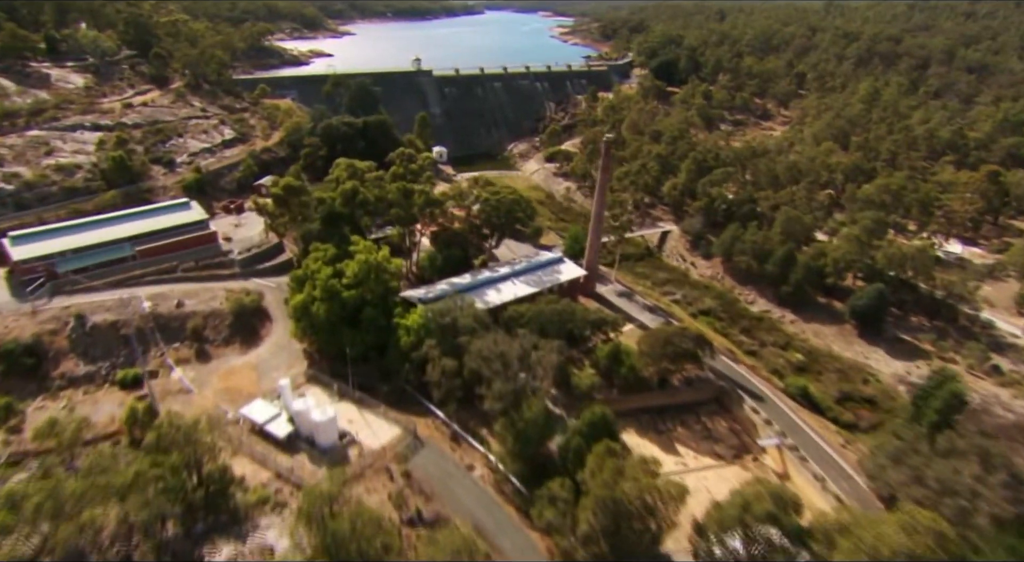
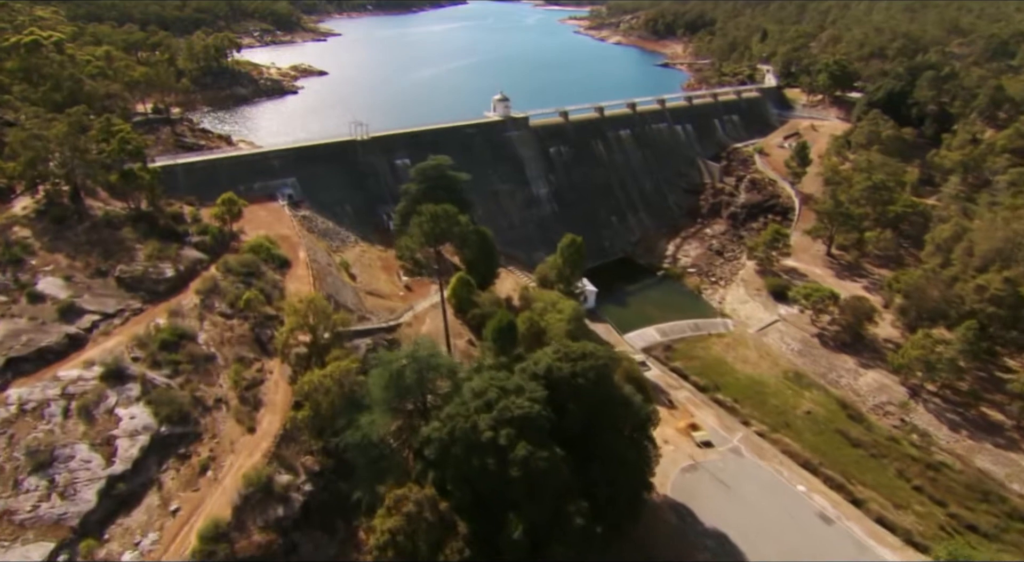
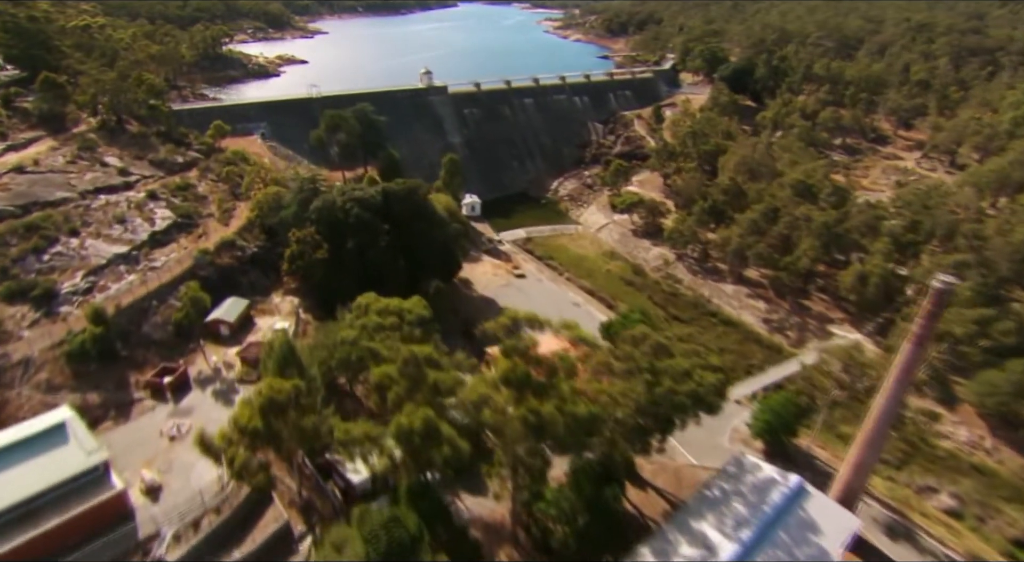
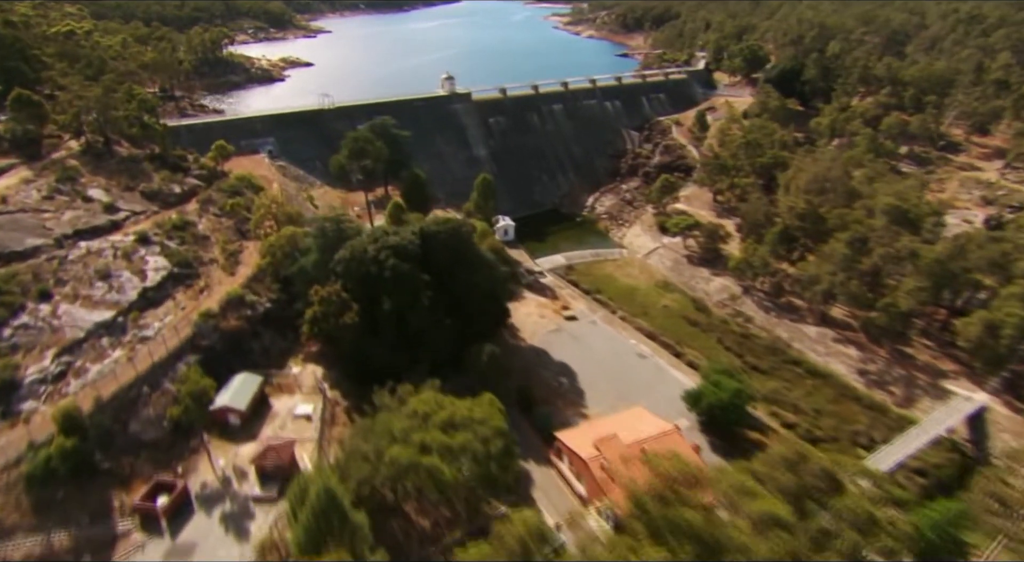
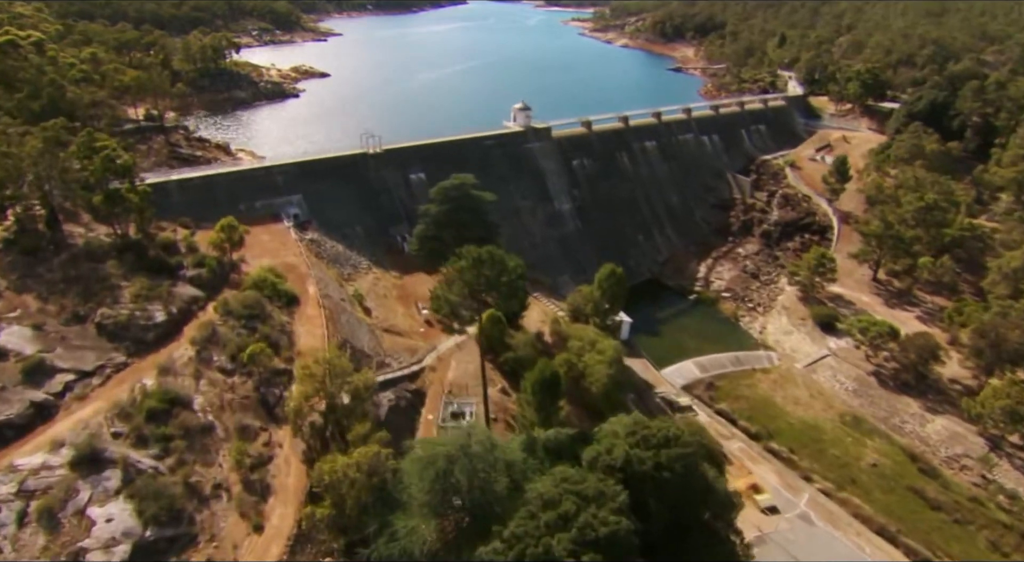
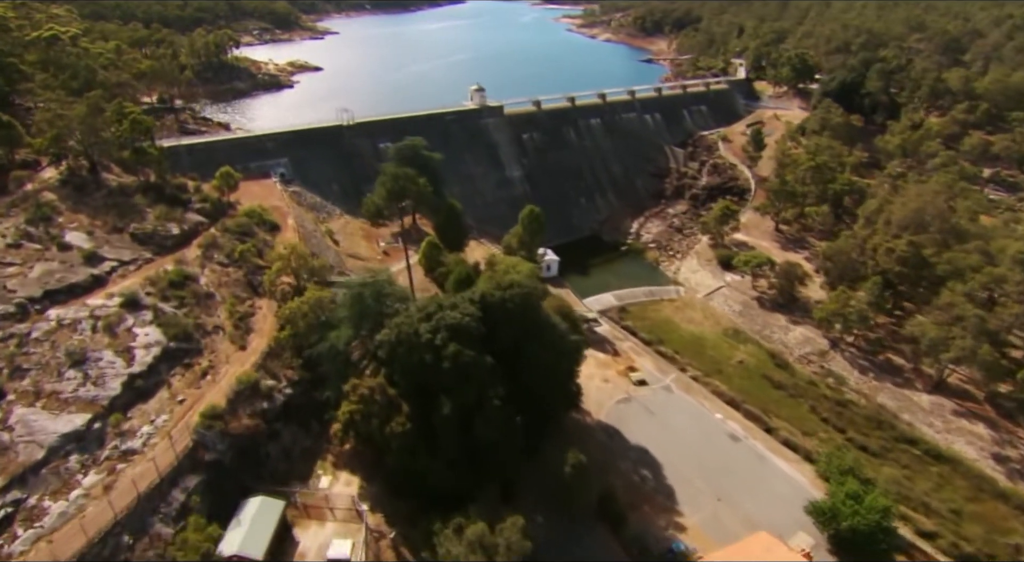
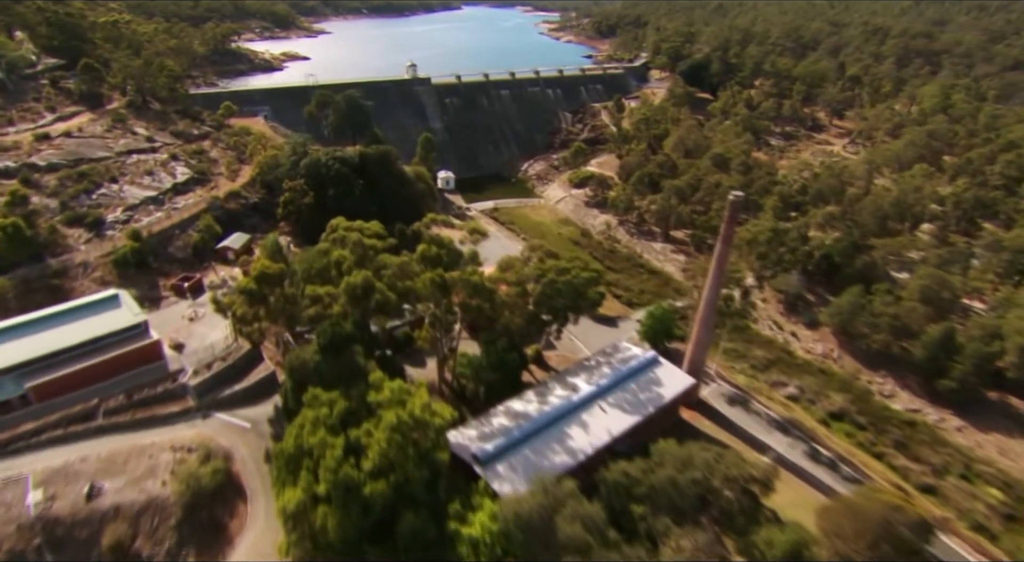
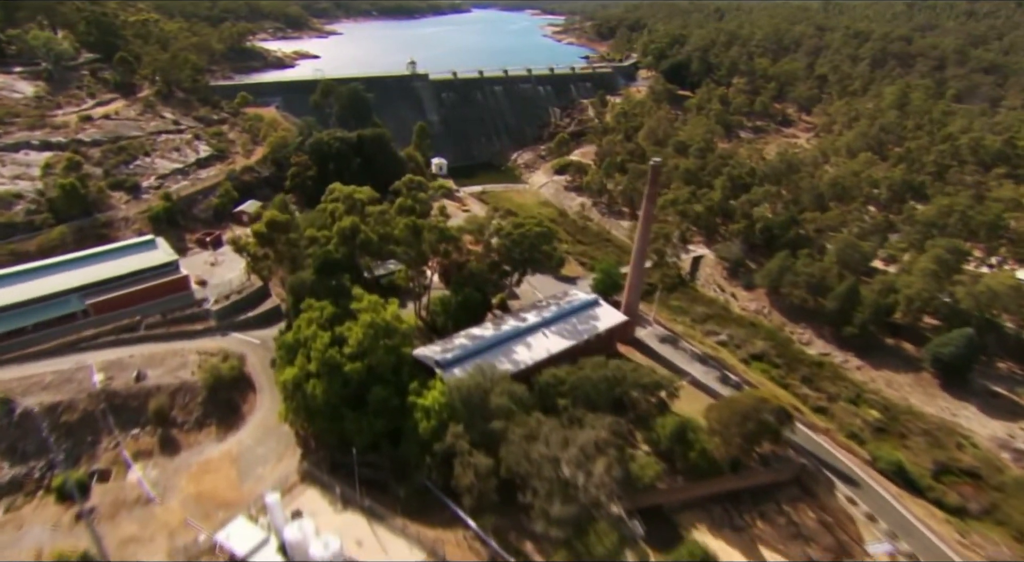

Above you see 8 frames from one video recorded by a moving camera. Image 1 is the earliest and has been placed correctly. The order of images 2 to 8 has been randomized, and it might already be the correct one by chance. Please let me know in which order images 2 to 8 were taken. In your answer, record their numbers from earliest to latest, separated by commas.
8, 7, 3, 4, 6, 2, 5
